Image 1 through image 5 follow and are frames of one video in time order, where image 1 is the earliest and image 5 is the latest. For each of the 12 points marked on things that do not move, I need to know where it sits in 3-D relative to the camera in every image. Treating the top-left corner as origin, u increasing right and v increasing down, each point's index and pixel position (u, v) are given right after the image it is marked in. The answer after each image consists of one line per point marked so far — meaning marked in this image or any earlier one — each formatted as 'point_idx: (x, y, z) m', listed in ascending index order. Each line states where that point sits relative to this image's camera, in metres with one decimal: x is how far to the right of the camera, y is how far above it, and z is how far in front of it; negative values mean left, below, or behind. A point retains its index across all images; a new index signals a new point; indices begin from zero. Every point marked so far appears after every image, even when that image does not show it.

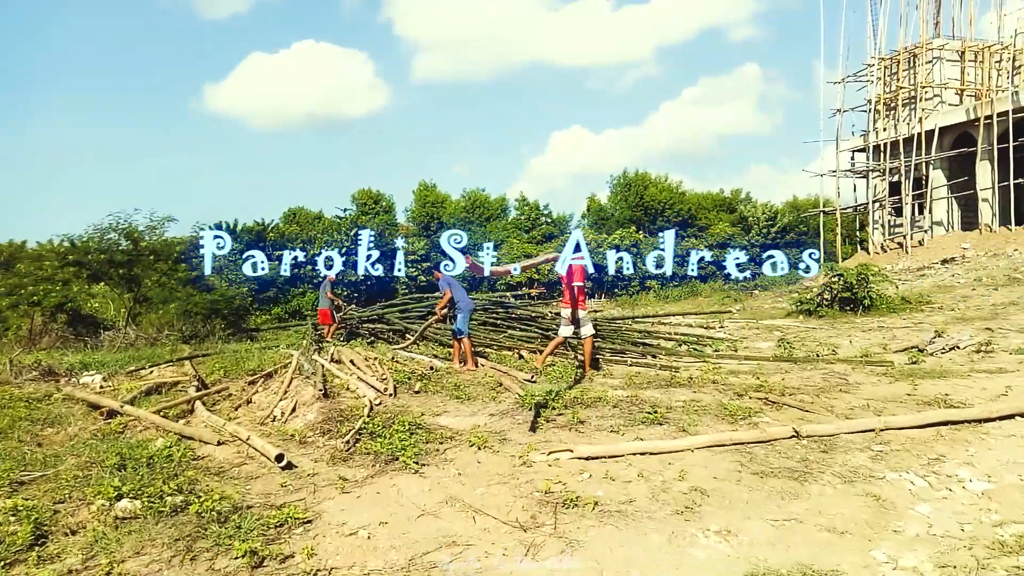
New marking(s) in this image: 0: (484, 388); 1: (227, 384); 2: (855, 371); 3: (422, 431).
0: (-0.3, -1.0, +7.2) m
1: (-2.9, -1.0, +7.7) m
2: (+3.4, -0.8, +7.4) m
3: (-0.6, -1.0, +5.1) m
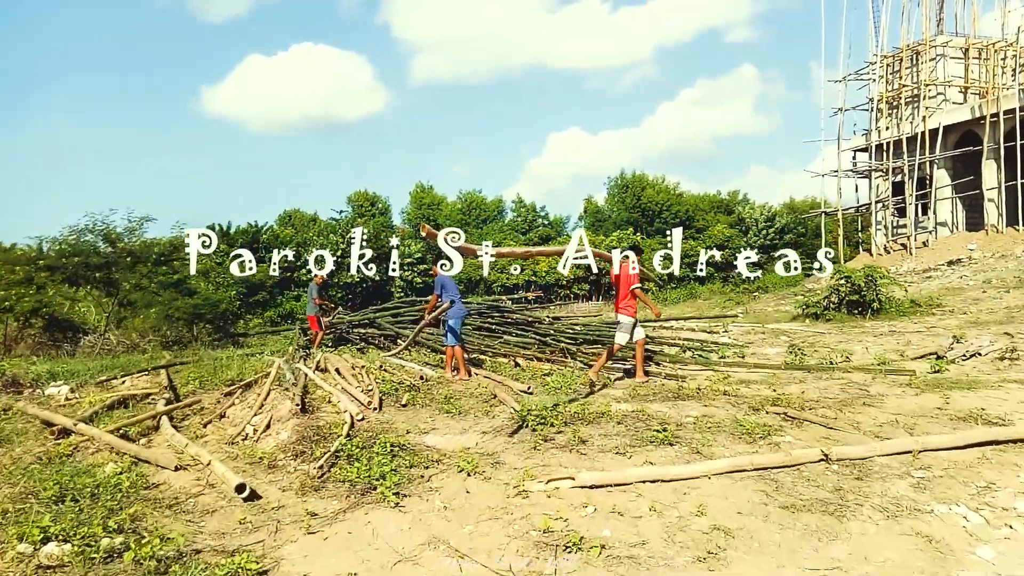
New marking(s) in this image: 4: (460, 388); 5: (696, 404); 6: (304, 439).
0: (-0.3, -1.0, +6.6) m
1: (-3.0, -1.0, +7.2) m
2: (+3.3, -0.9, +6.9) m
3: (-0.6, -1.0, +4.6) m
4: (-0.5, -1.0, +7.4) m
5: (+1.5, -0.9, +6.0) m
6: (-1.4, -1.0, +4.9) m
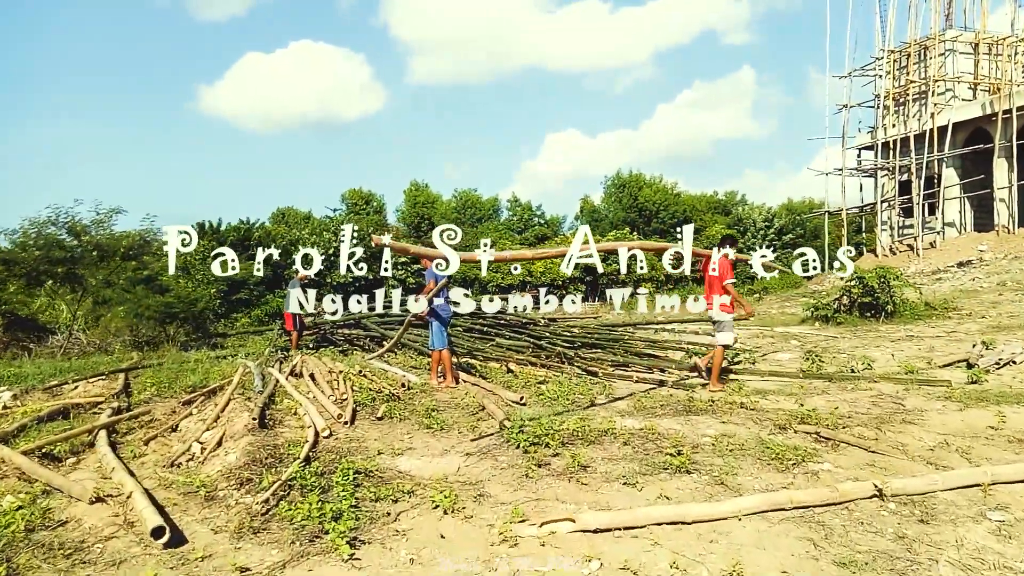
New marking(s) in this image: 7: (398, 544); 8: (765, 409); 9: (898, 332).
0: (-0.4, -1.0, +5.9) m
1: (-3.1, -1.0, +6.4) m
2: (+3.2, -0.9, +6.2) m
3: (-0.7, -1.0, +3.8) m
4: (-0.6, -1.0, +6.7) m
5: (+1.4, -0.9, +5.2) m
6: (-1.4, -1.0, +4.2) m
7: (-0.5, -1.0, +3.1) m
8: (+1.9, -0.9, +5.6) m
9: (+5.7, -0.7, +11.2) m
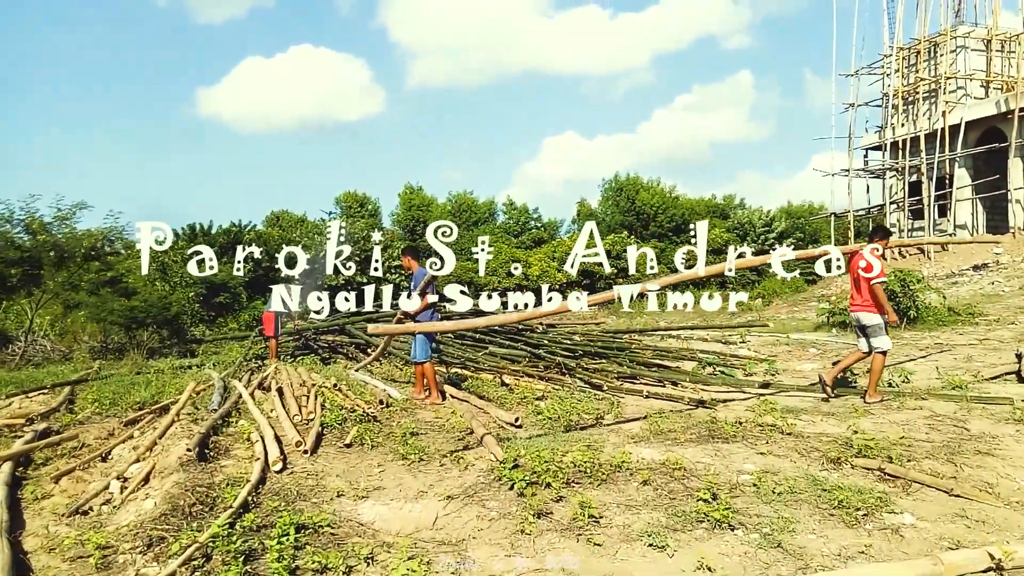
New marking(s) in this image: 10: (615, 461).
0: (-0.4, -1.0, +5.0) m
1: (-3.1, -1.0, +5.5) m
2: (+3.2, -0.9, +5.3) m
3: (-0.7, -1.0, +2.9) m
4: (-0.6, -1.0, +5.8) m
5: (+1.3, -0.9, +4.4) m
6: (-1.5, -1.0, +3.3) m
7: (-0.5, -1.0, +2.2) m
8: (+1.8, -0.9, +4.8) m
9: (+5.7, -0.7, +10.3) m
10: (+0.6, -0.9, +4.0) m
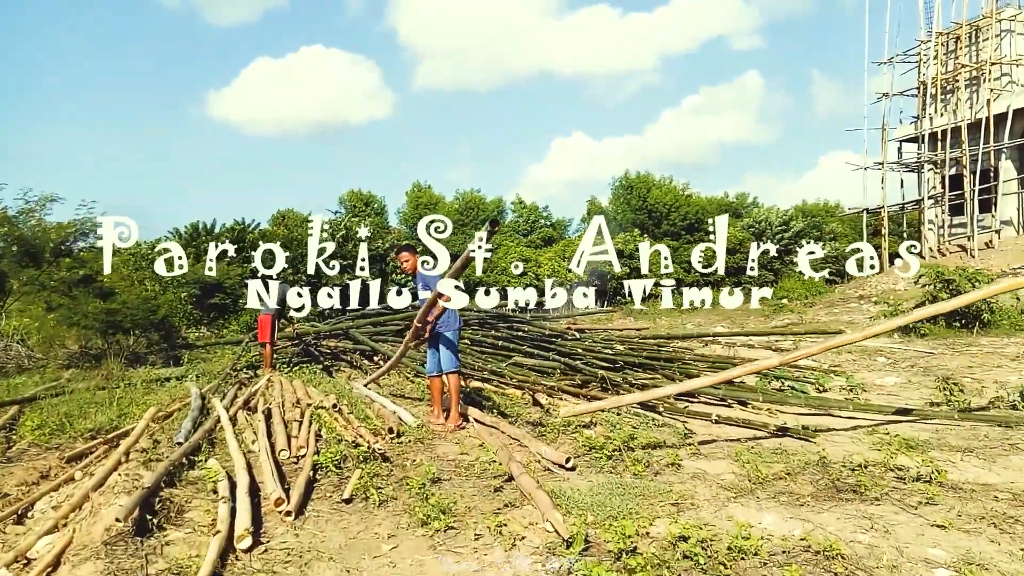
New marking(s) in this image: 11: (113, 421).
0: (-0.2, -1.0, +3.7) m
1: (-2.8, -1.0, +4.3) m
2: (+3.5, -0.9, +4.0) m
3: (-0.5, -1.0, +1.7) m
4: (-0.4, -1.0, +4.5) m
5: (+1.6, -0.9, +3.1) m
6: (-1.2, -1.0, +2.1) m
7: (-0.3, -1.0, +0.9) m
8: (+2.1, -0.9, +3.5) m
9: (+6.0, -0.7, +9.0) m
10: (+0.8, -0.9, +2.8) m
11: (-2.9, -1.0, +5.4) m
